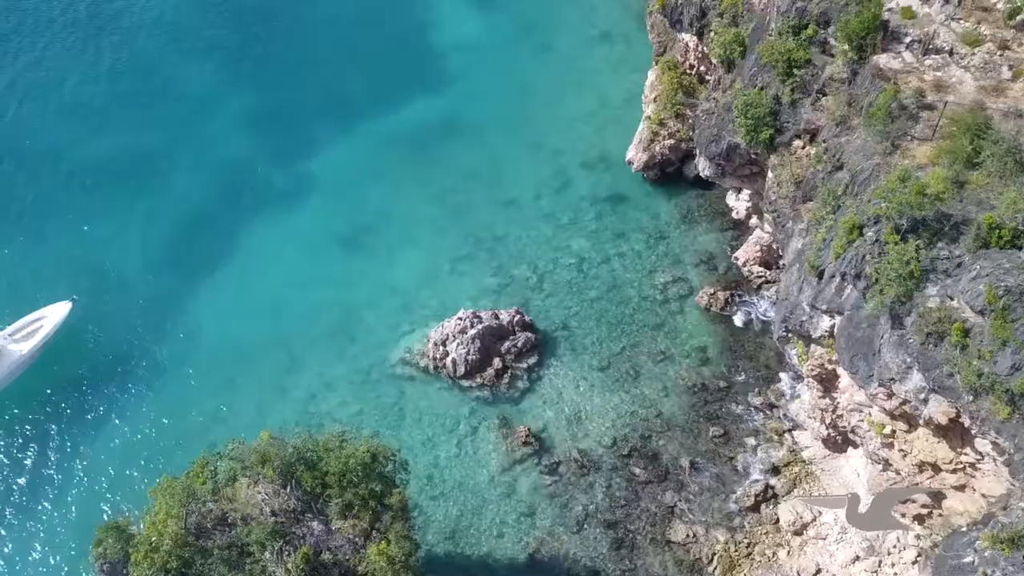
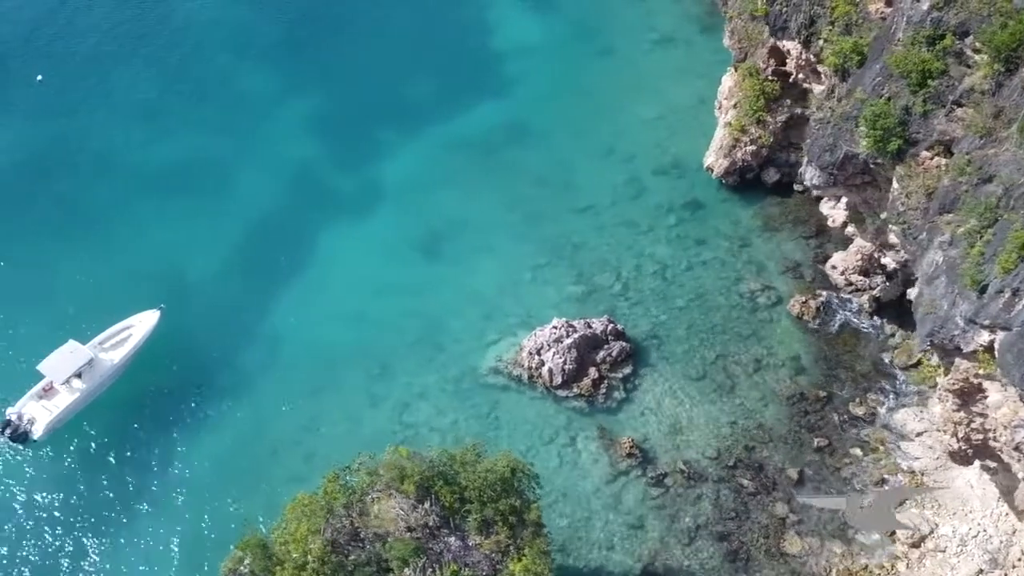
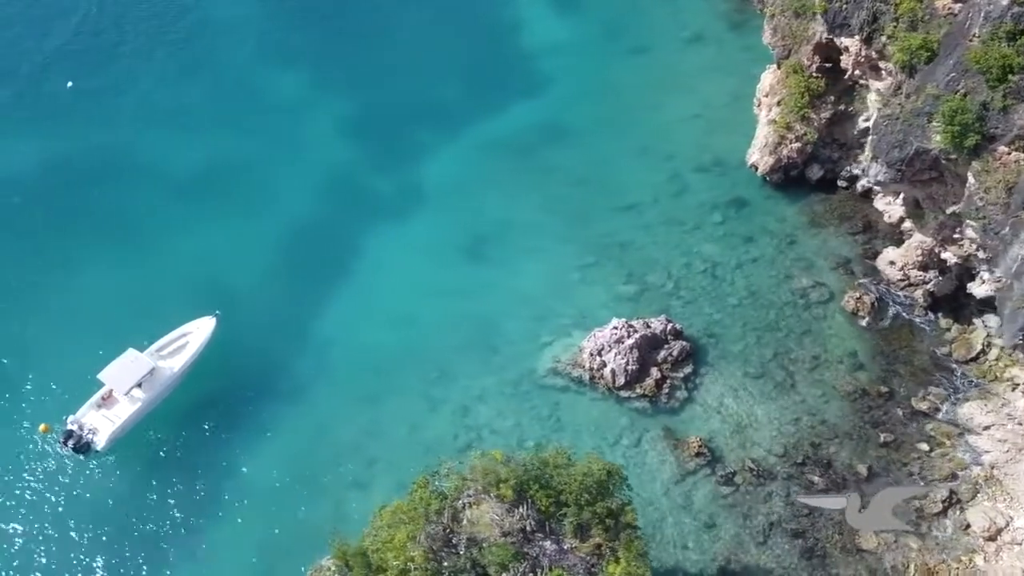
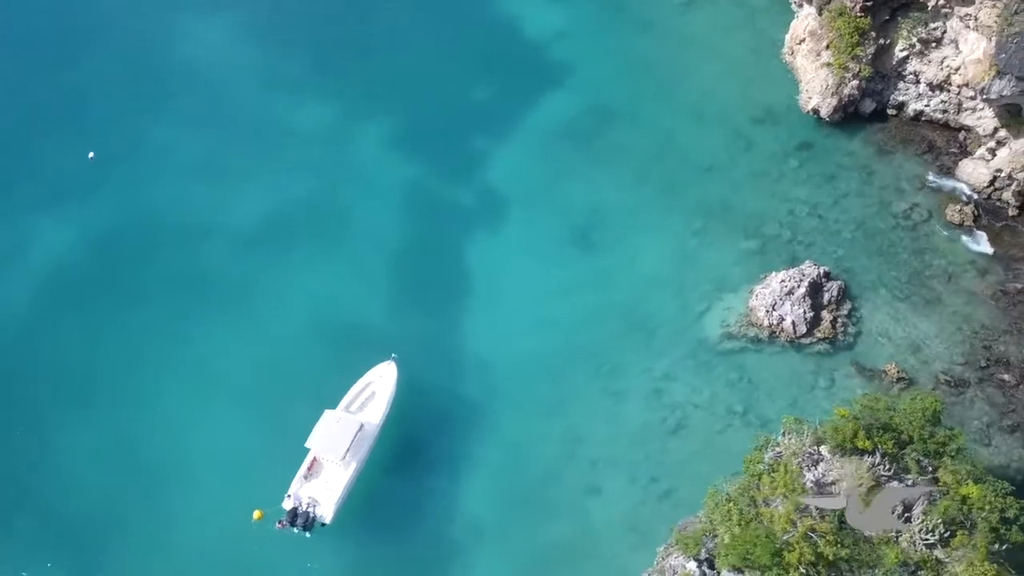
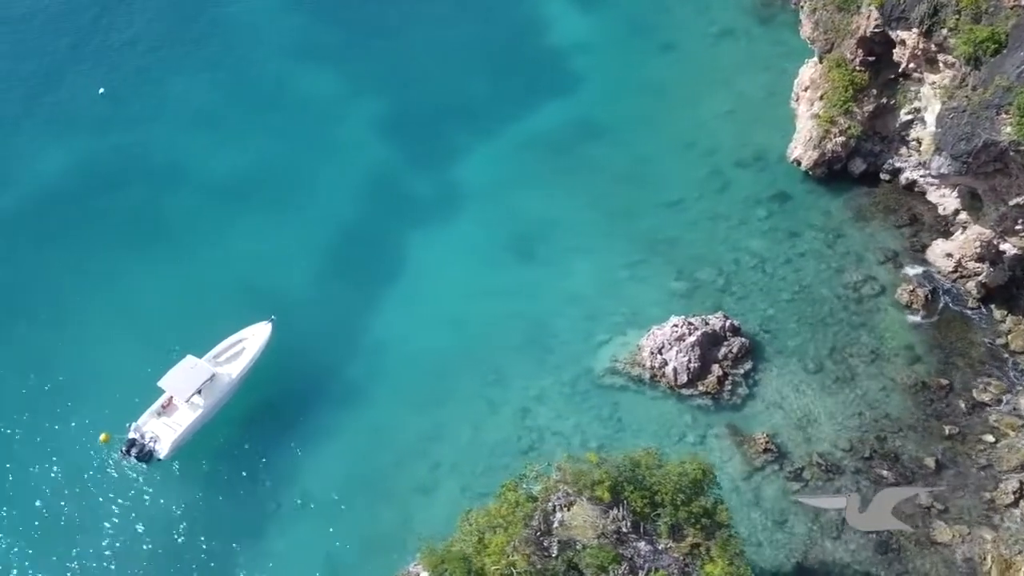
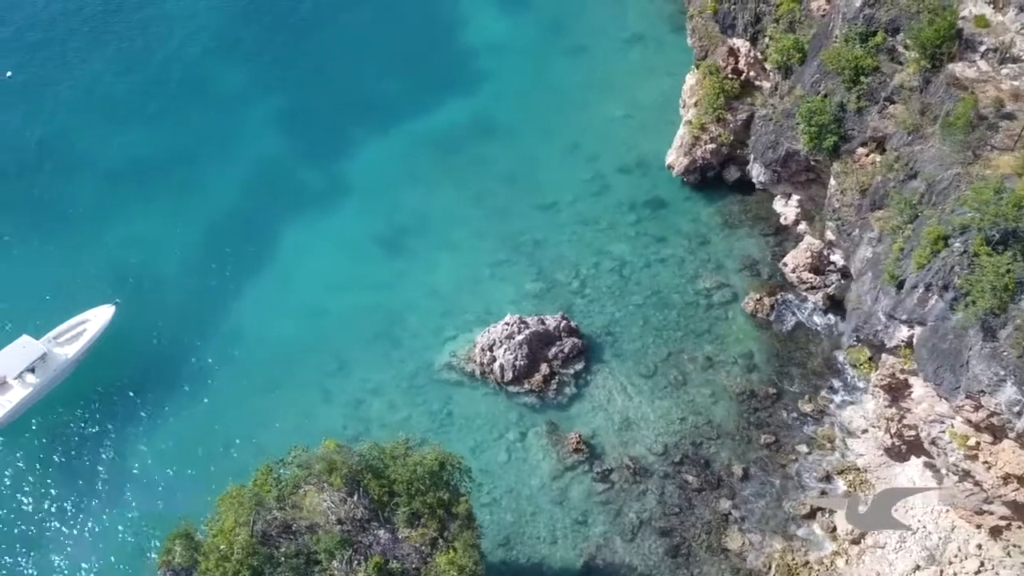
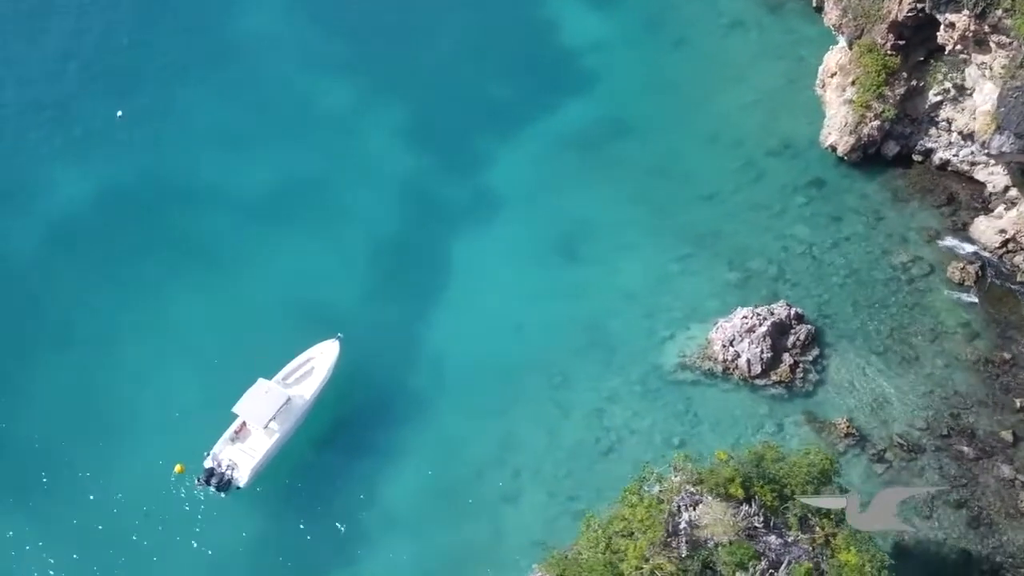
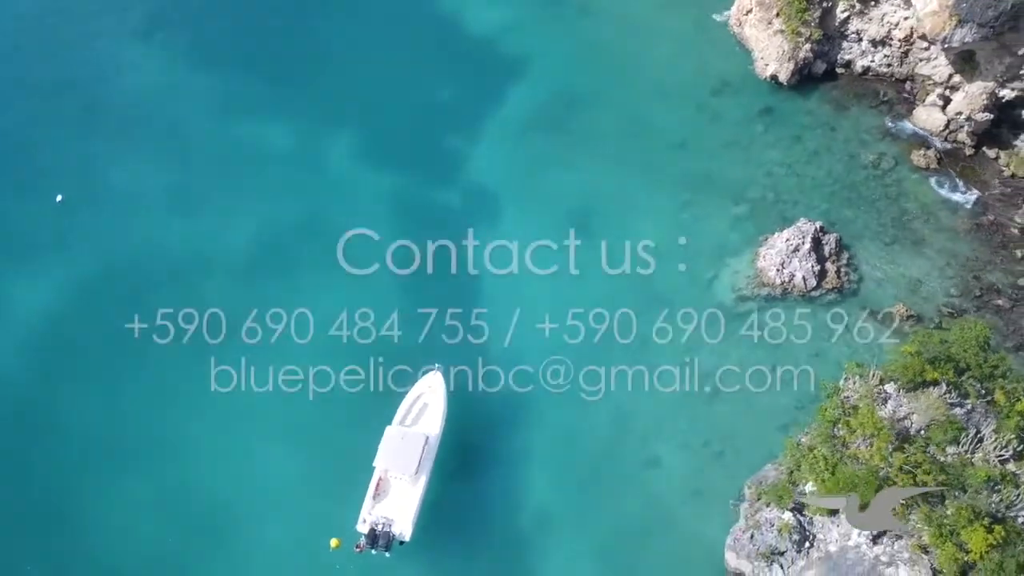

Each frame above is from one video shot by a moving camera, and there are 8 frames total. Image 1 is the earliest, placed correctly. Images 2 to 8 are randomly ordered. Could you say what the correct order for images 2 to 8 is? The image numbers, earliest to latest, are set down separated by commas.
6, 2, 3, 5, 7, 4, 8
